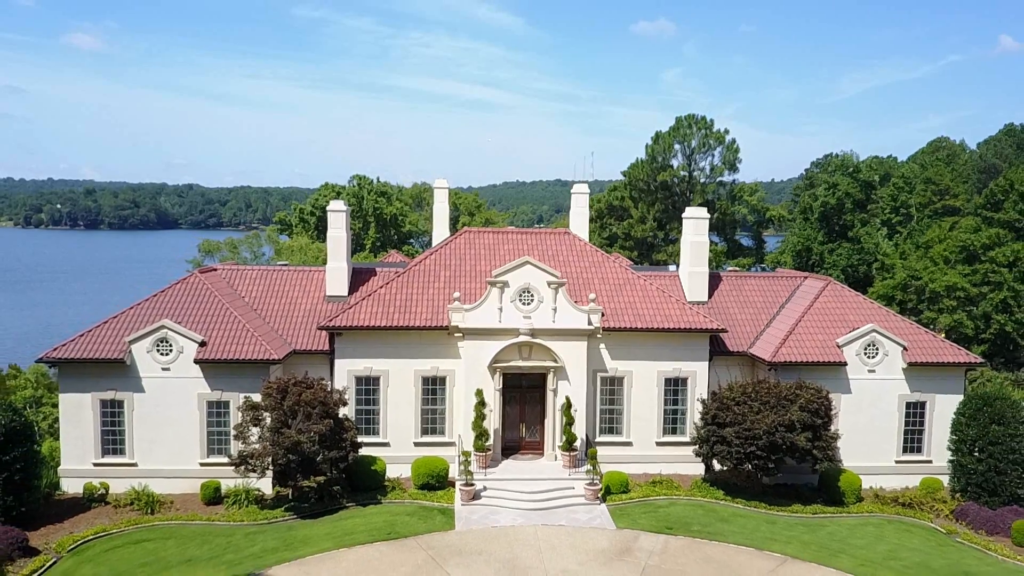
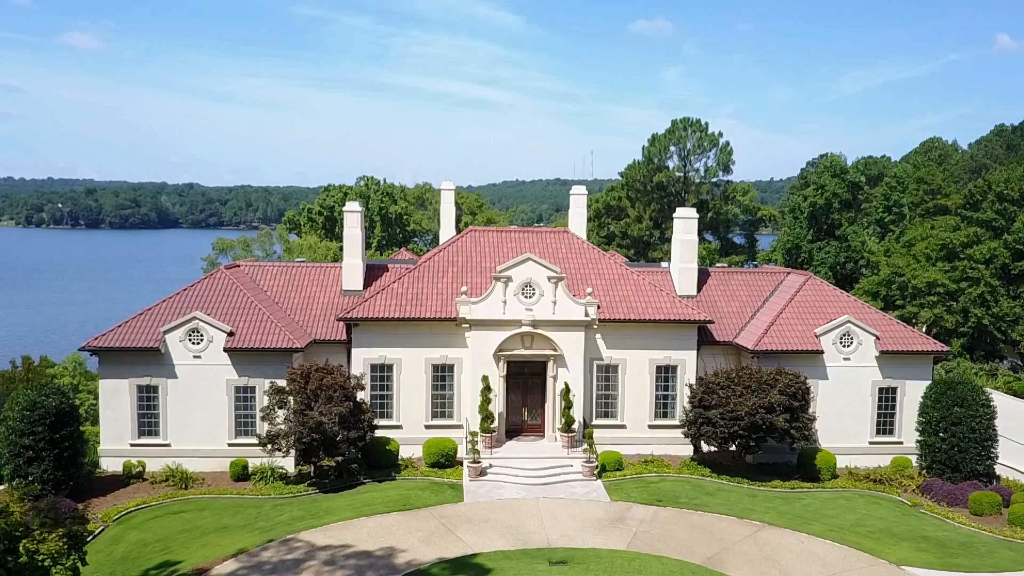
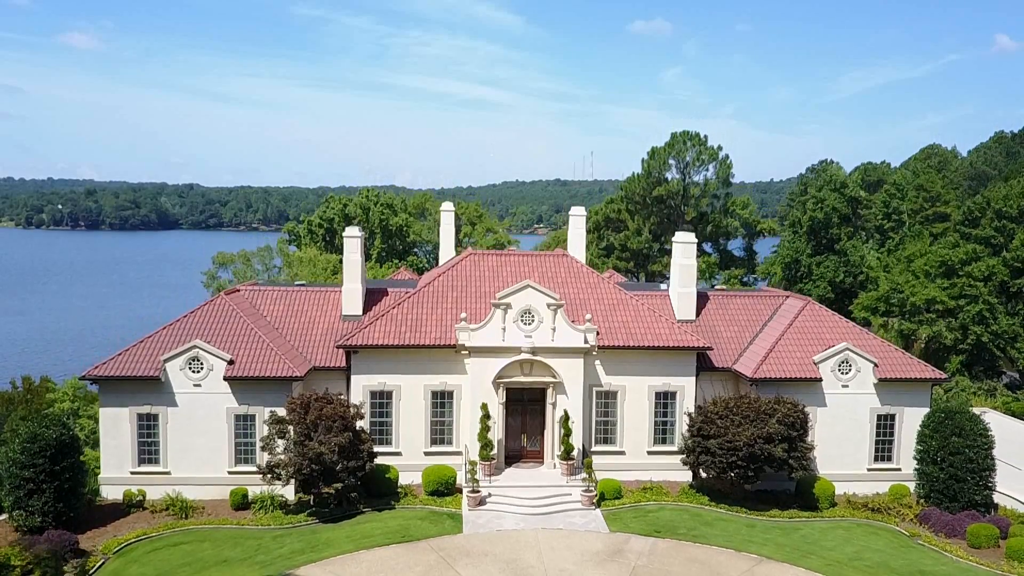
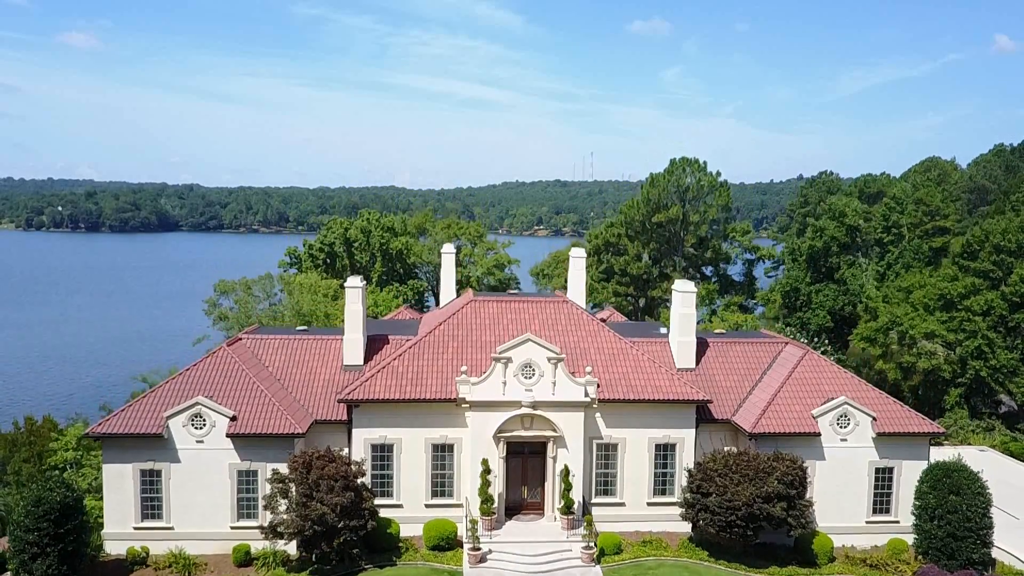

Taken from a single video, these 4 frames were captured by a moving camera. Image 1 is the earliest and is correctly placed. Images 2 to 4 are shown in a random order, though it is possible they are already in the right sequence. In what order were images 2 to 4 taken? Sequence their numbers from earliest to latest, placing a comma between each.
2, 3, 4
